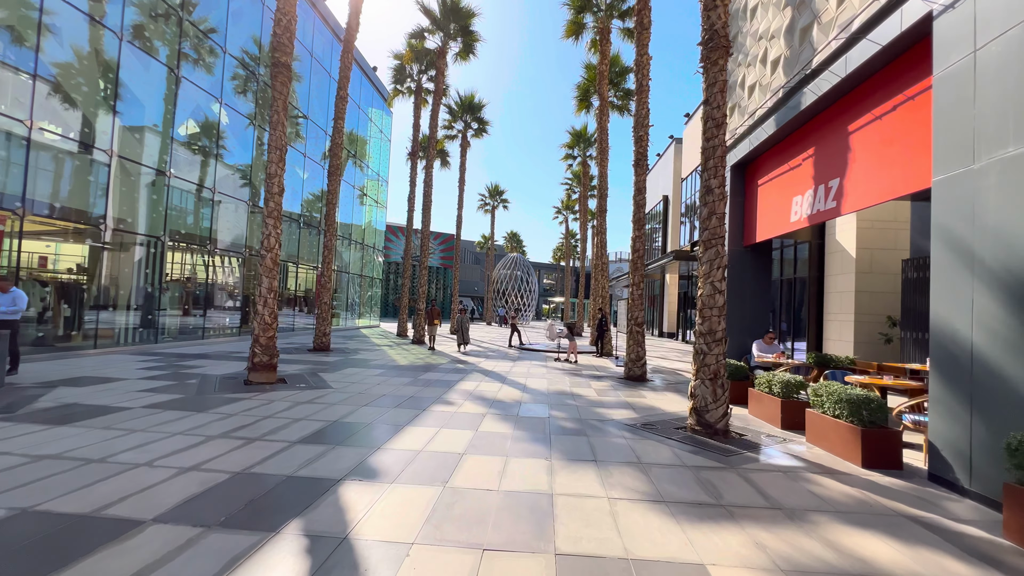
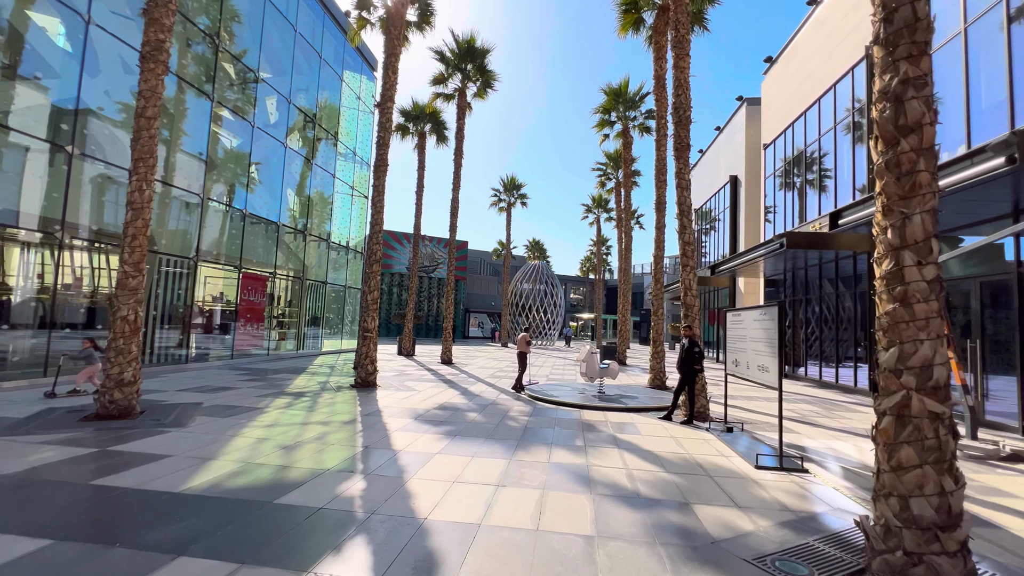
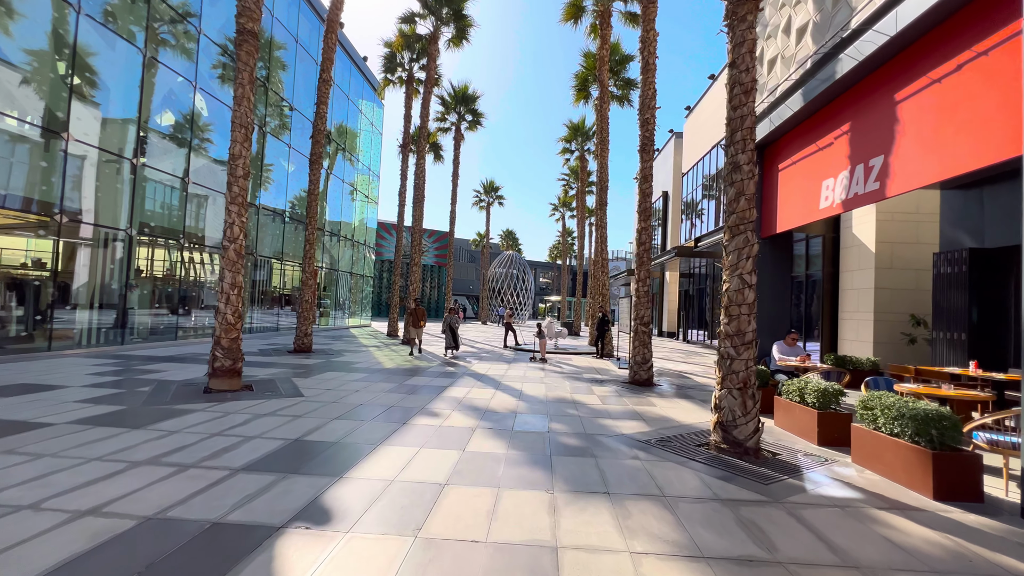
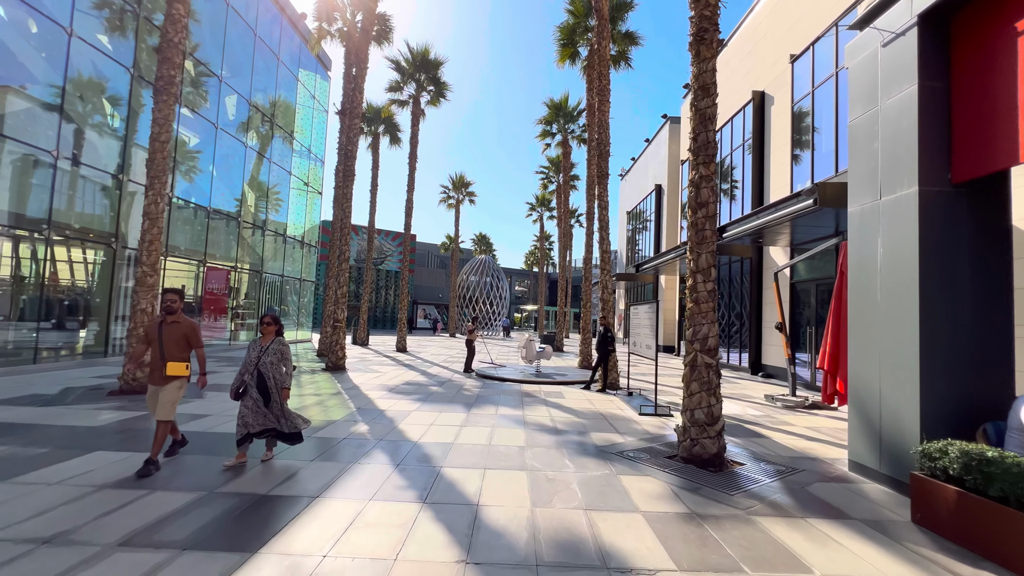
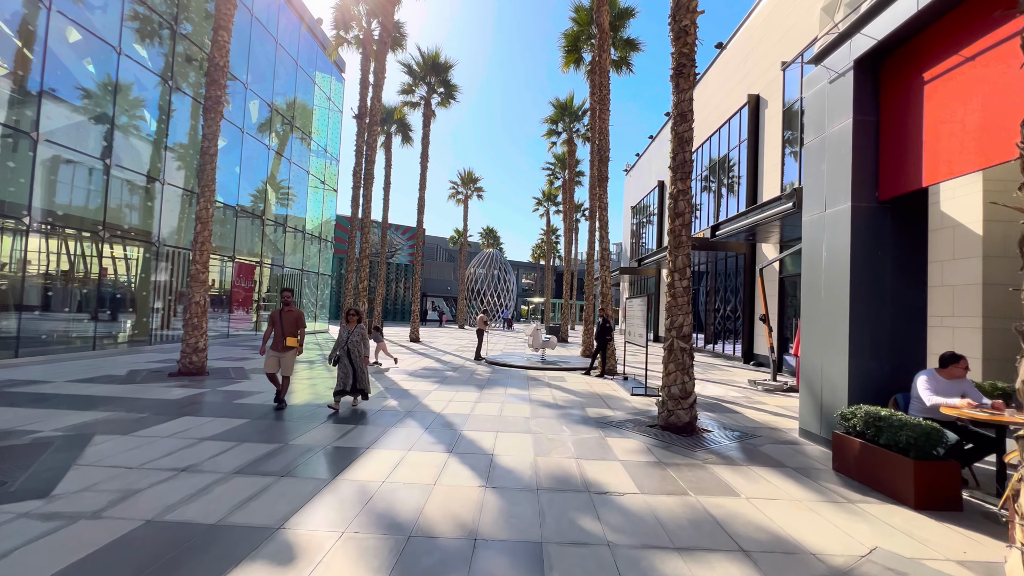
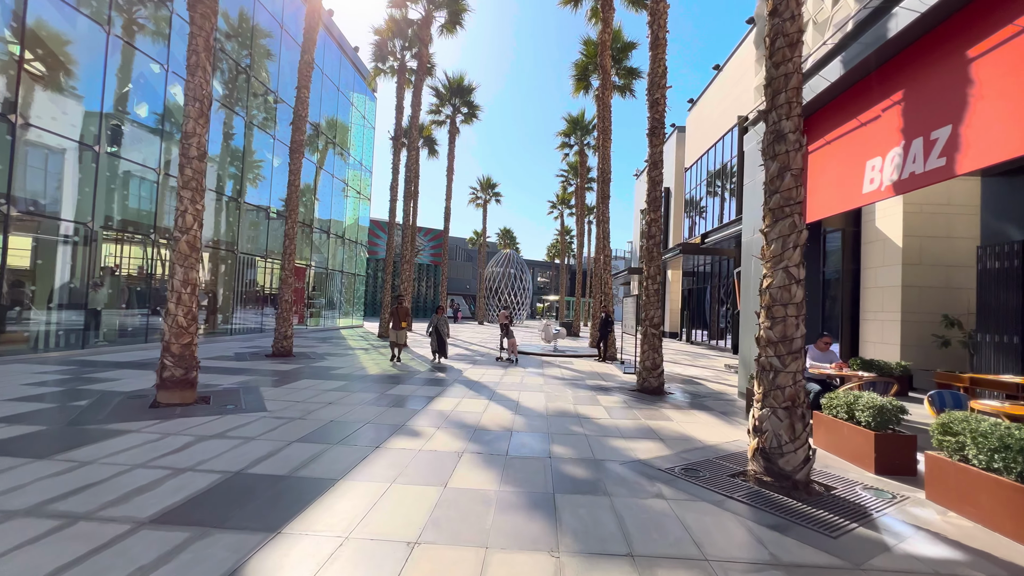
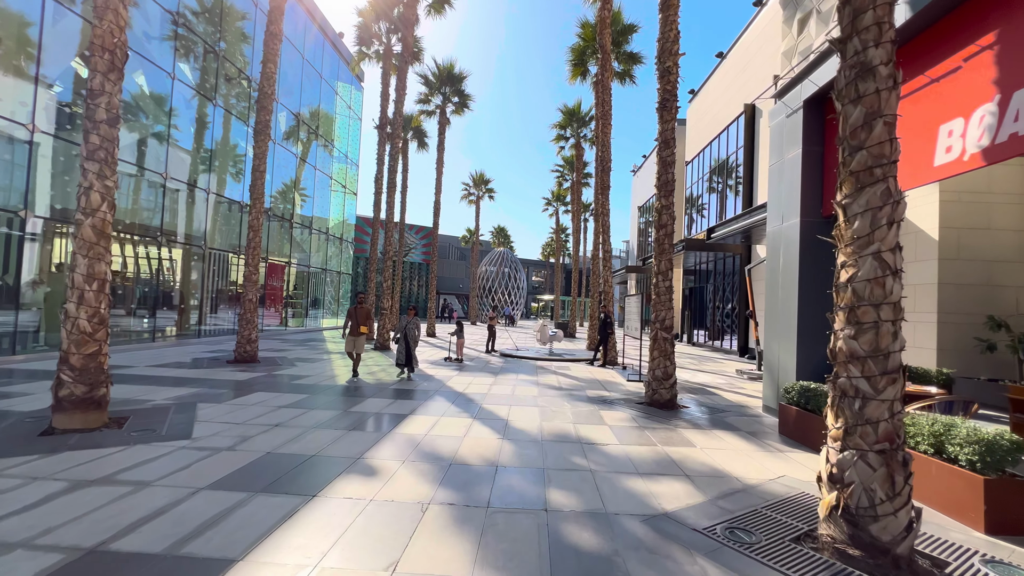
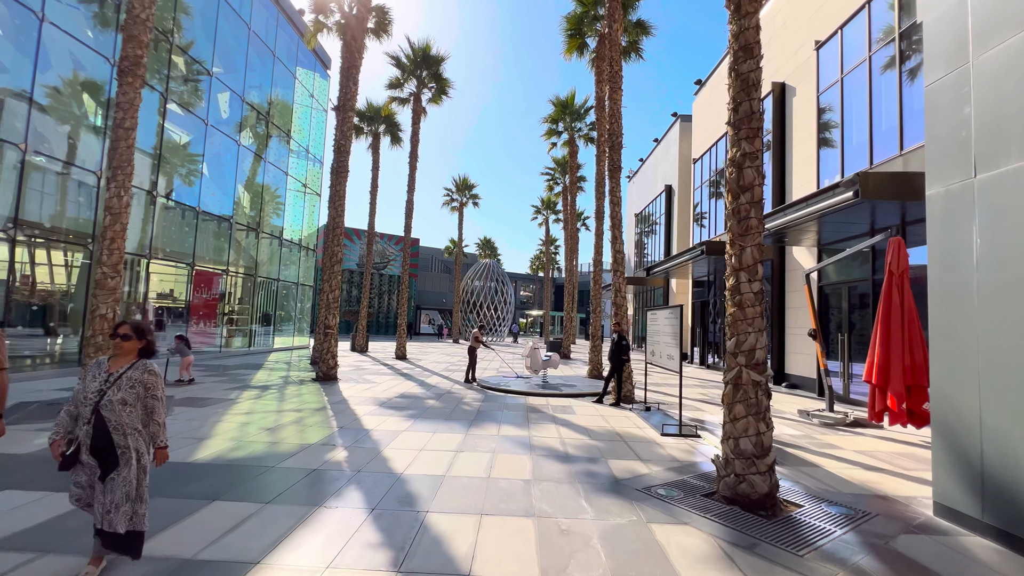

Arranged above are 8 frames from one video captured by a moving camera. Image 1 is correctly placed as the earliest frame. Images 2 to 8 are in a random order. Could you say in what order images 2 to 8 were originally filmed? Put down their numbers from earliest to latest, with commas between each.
3, 6, 7, 5, 4, 8, 2
